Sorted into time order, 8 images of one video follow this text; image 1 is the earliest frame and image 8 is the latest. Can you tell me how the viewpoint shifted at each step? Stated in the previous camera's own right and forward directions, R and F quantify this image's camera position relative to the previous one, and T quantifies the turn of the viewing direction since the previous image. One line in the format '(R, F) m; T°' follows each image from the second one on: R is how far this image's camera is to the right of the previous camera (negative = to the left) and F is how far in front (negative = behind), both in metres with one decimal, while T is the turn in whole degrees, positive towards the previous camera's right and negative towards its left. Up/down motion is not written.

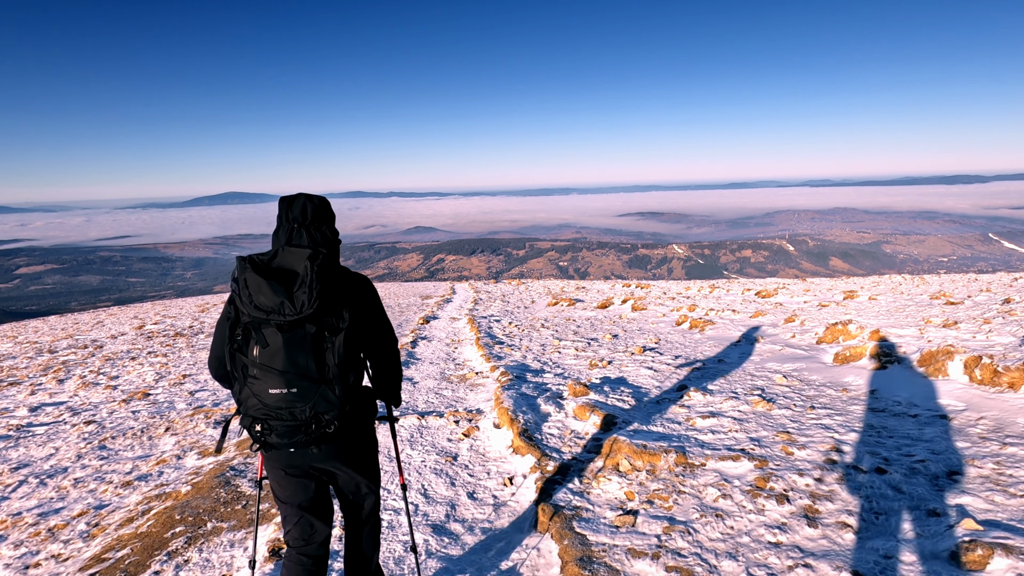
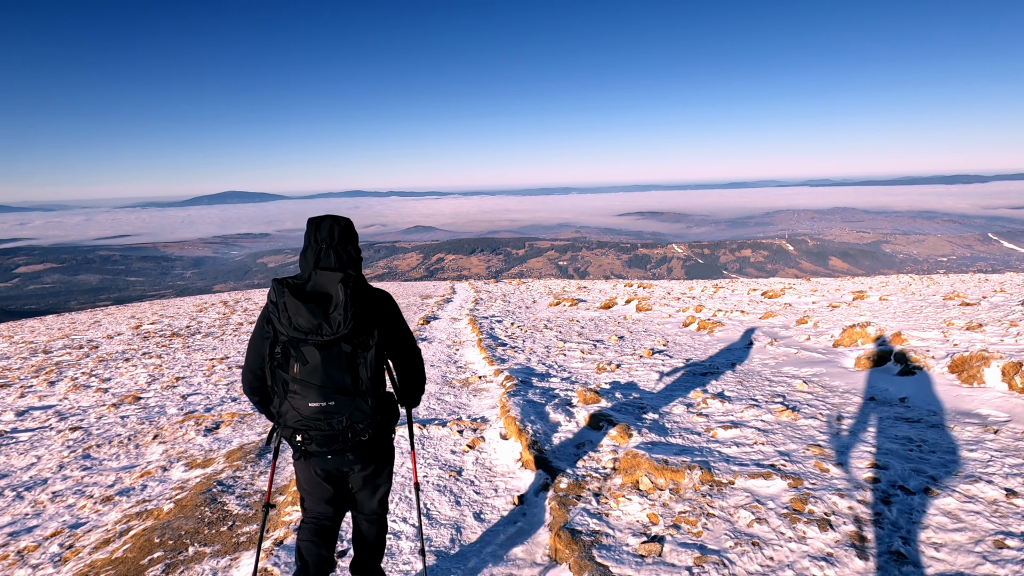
(-0.1, +0.5) m; 0°
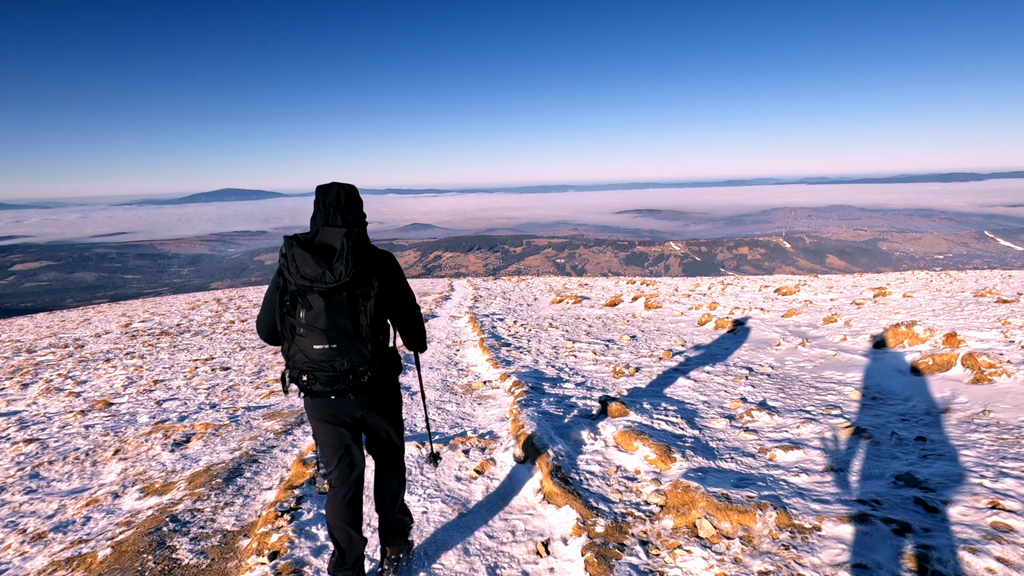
(-0.2, +1.2) m; 0°
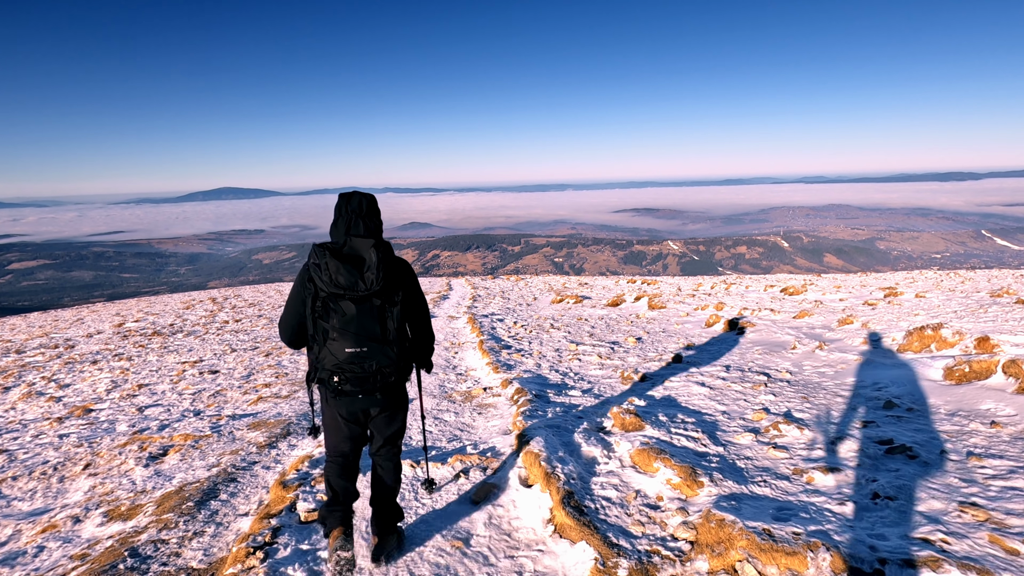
(-0.1, +0.7) m; 0°
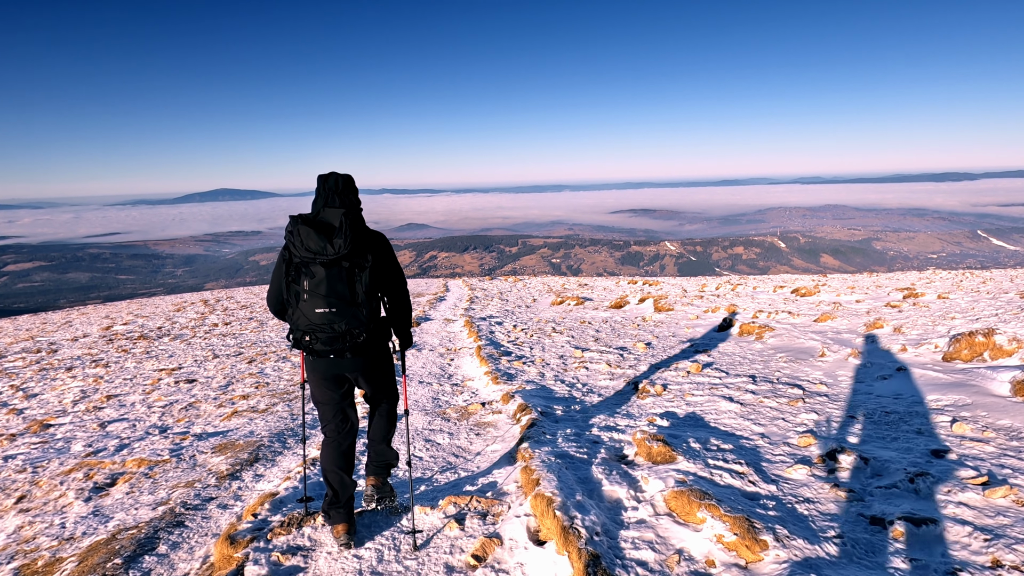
(-0.1, +1.1) m; 0°
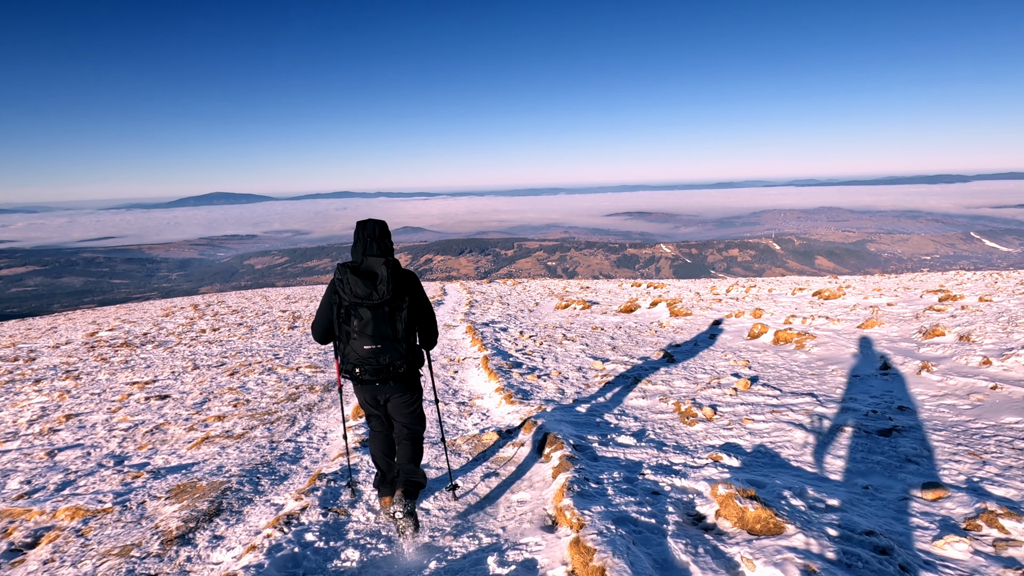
(-0.3, +1.5) m; 0°
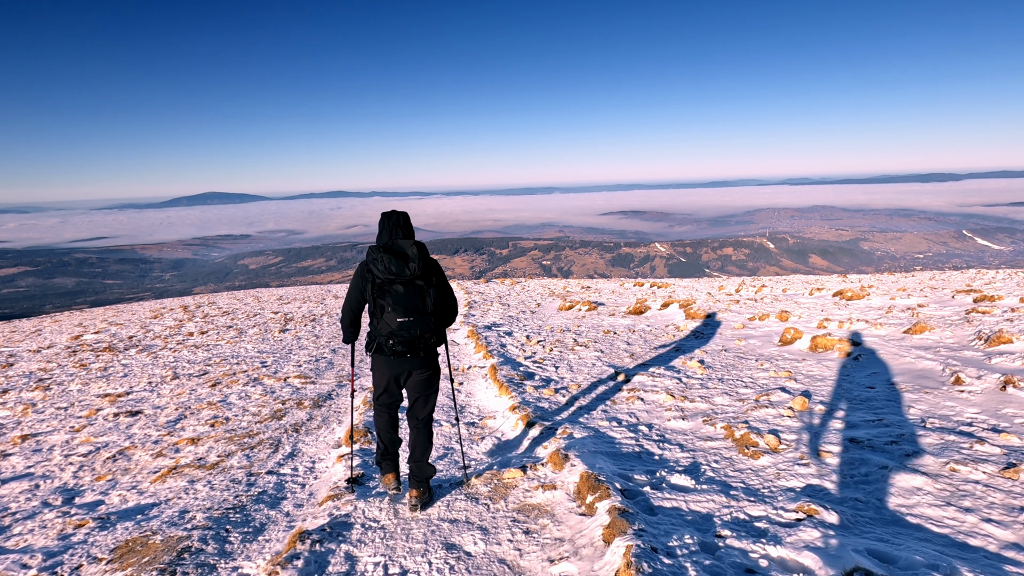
(-0.3, +1.3) m; 0°
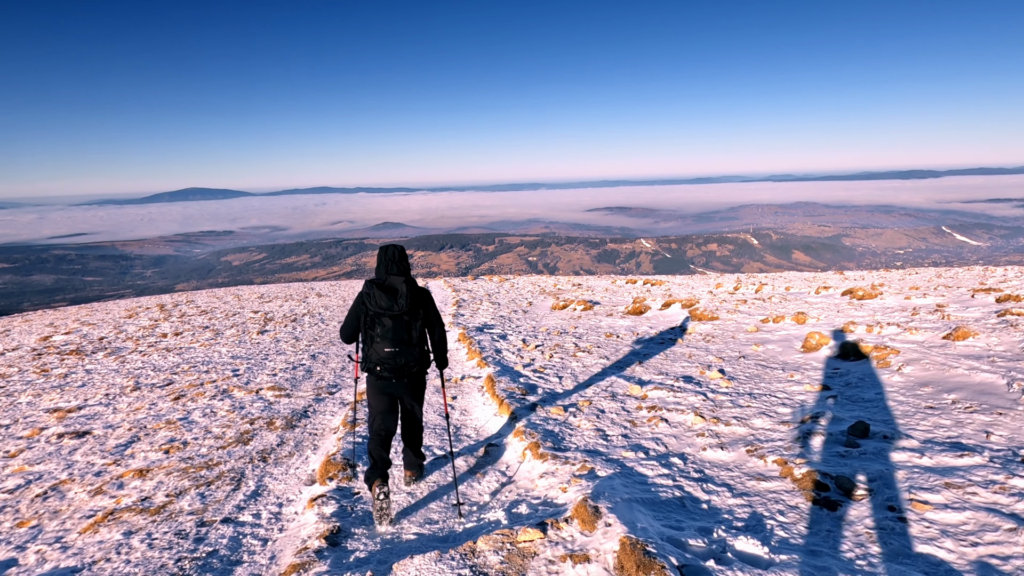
(-0.2, +1.3) m; +1°
